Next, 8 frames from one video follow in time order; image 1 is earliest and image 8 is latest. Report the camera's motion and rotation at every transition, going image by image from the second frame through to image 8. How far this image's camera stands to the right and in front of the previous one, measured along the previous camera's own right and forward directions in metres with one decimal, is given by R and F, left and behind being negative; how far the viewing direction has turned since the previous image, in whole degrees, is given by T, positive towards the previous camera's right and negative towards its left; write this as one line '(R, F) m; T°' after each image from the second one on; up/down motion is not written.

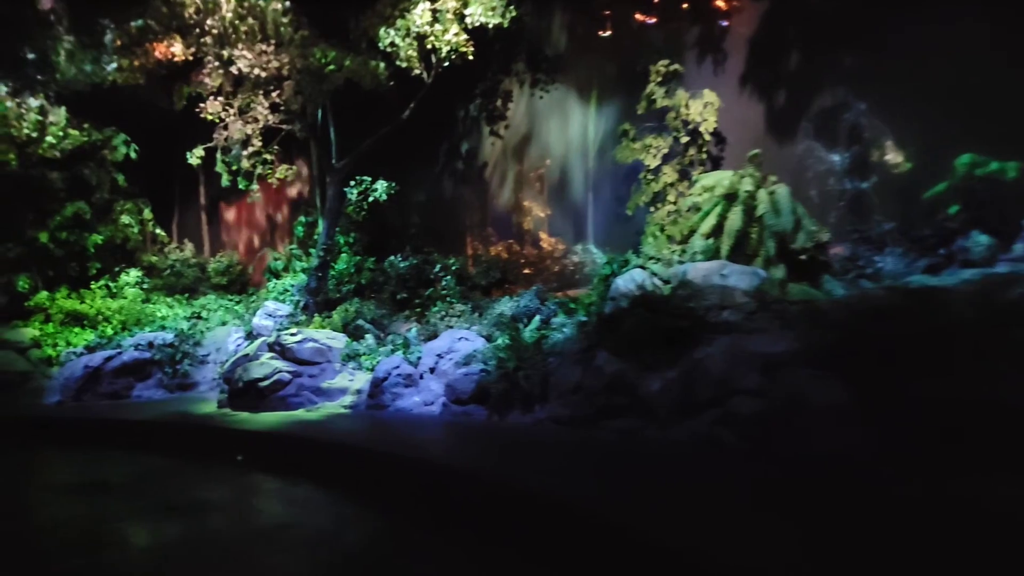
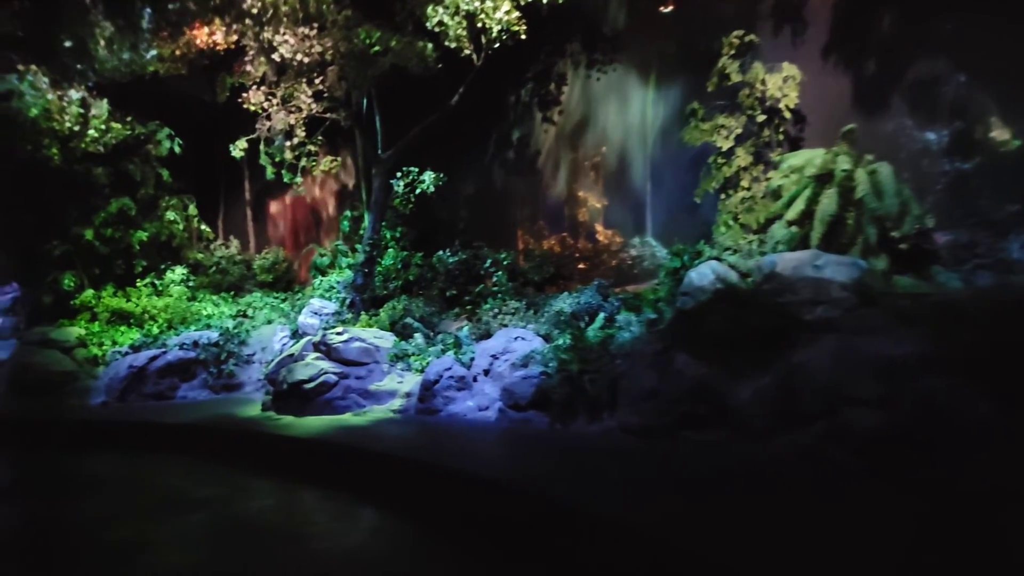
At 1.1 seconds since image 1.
(-0.2, +0.7) m; -4°
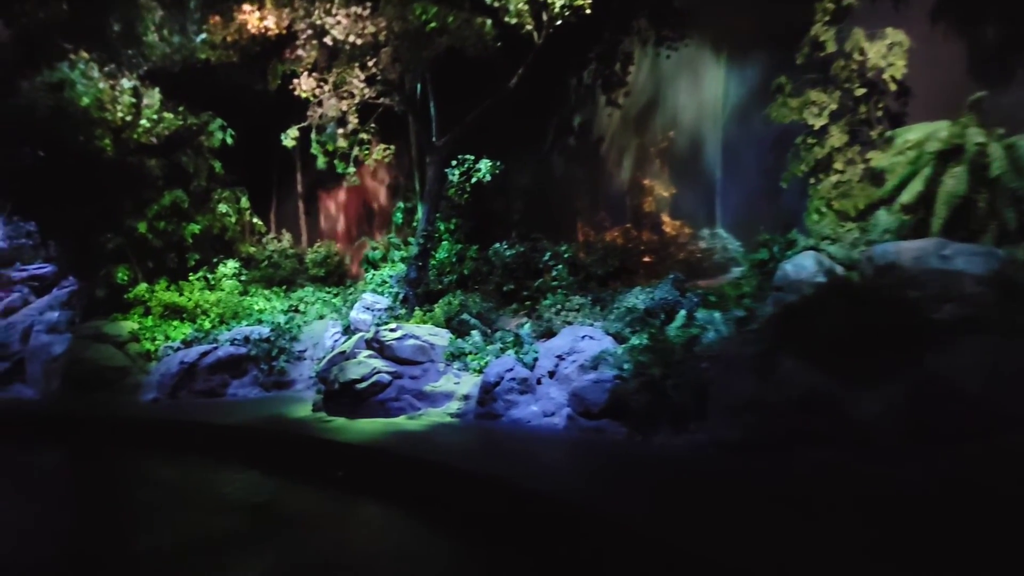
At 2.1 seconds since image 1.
(-0.2, +0.6) m; -4°
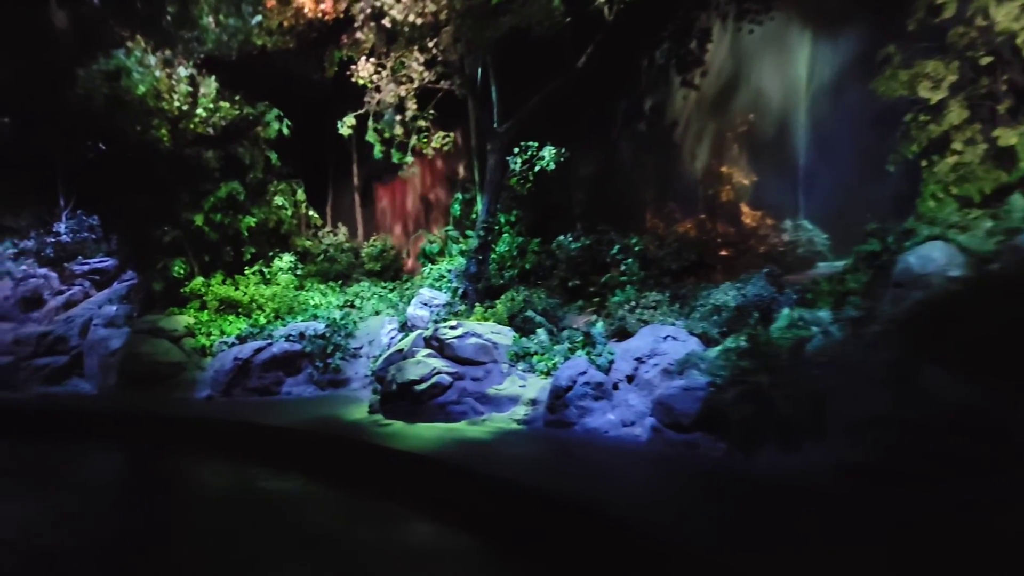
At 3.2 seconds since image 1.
(-0.2, +0.6) m; -4°
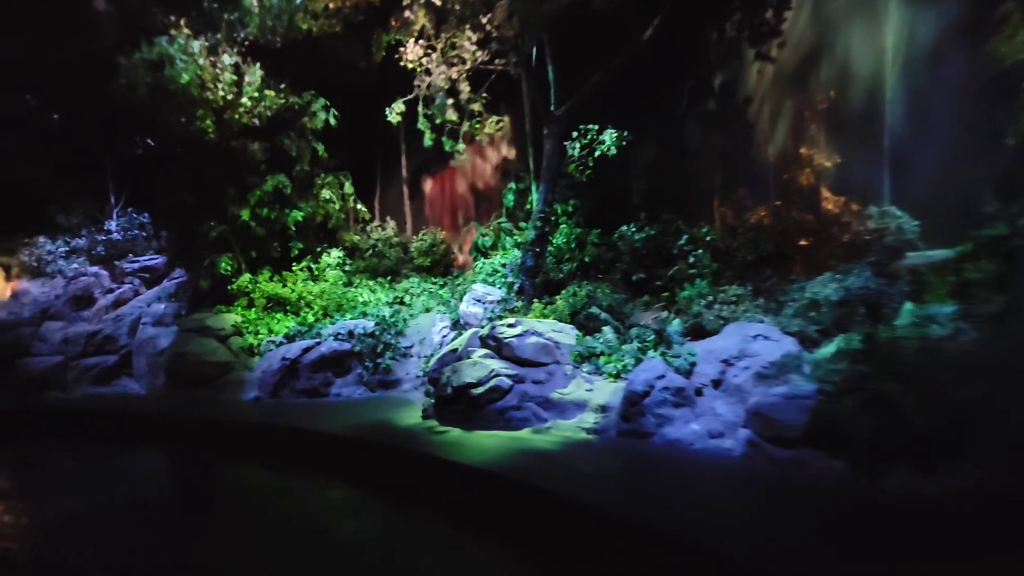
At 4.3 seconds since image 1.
(-0.2, +0.6) m; -4°
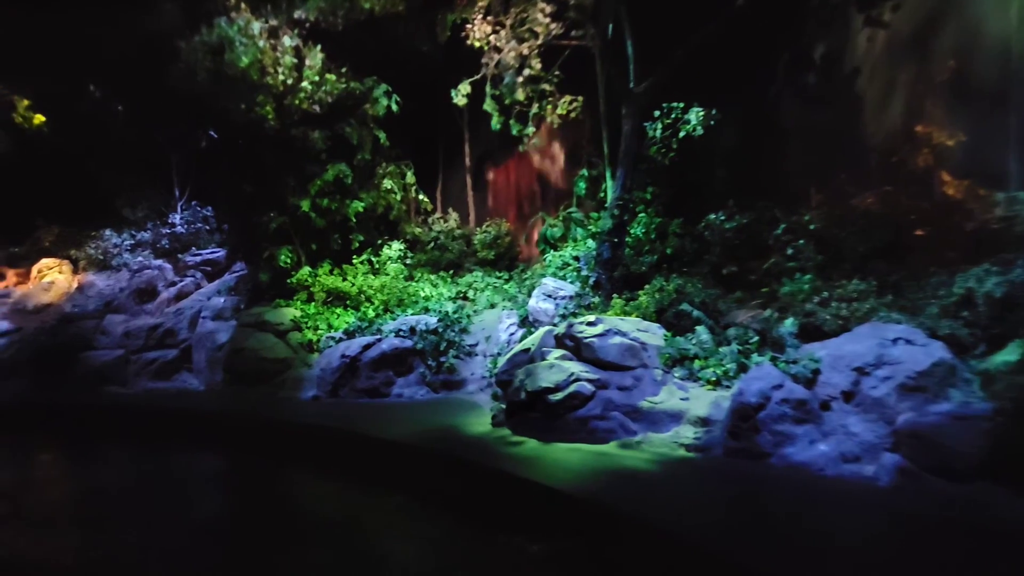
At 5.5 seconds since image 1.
(-0.2, +0.7) m; -5°
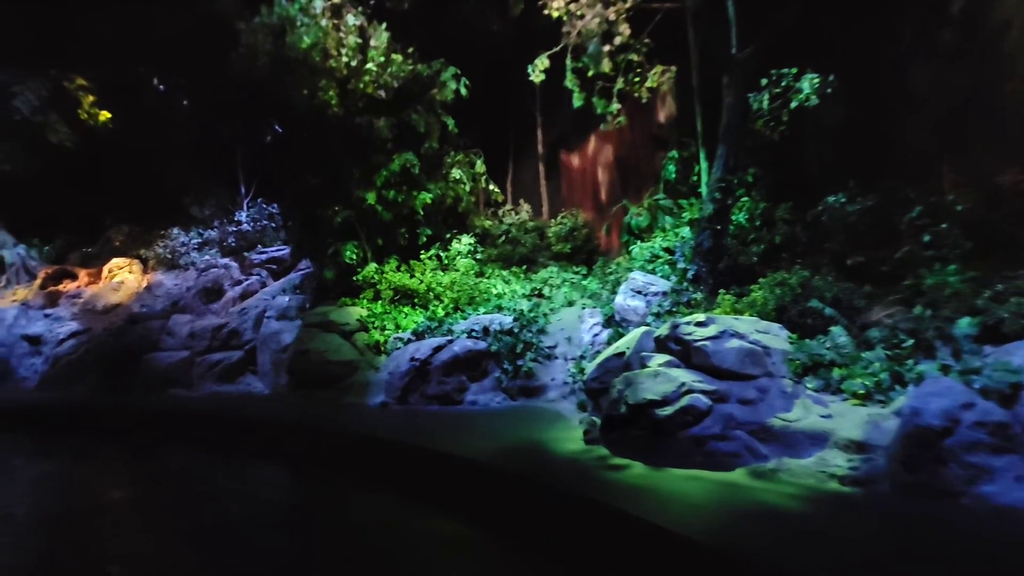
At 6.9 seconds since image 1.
(-0.3, +0.8) m; -5°
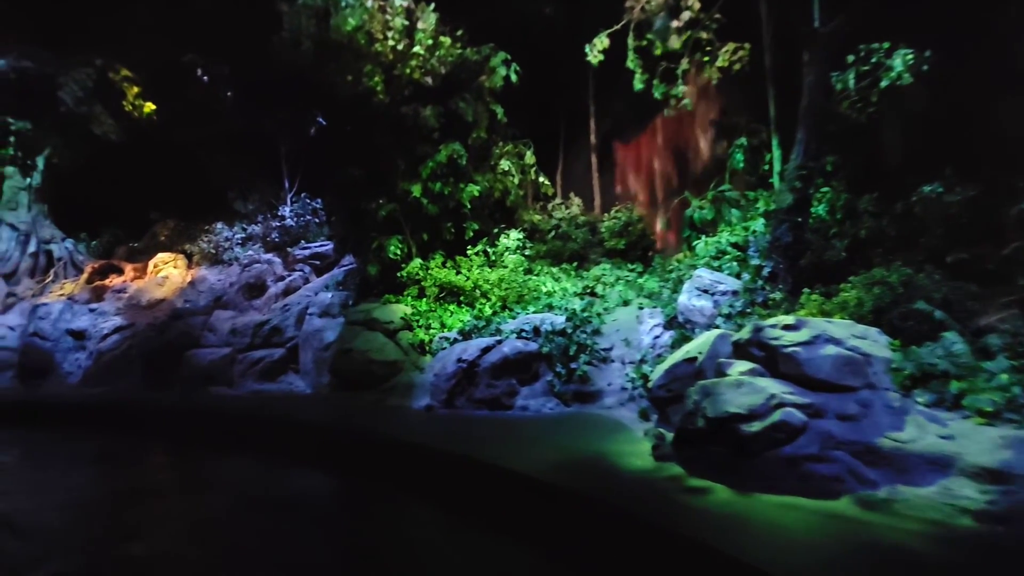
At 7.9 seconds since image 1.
(-0.2, +0.5) m; -3°
